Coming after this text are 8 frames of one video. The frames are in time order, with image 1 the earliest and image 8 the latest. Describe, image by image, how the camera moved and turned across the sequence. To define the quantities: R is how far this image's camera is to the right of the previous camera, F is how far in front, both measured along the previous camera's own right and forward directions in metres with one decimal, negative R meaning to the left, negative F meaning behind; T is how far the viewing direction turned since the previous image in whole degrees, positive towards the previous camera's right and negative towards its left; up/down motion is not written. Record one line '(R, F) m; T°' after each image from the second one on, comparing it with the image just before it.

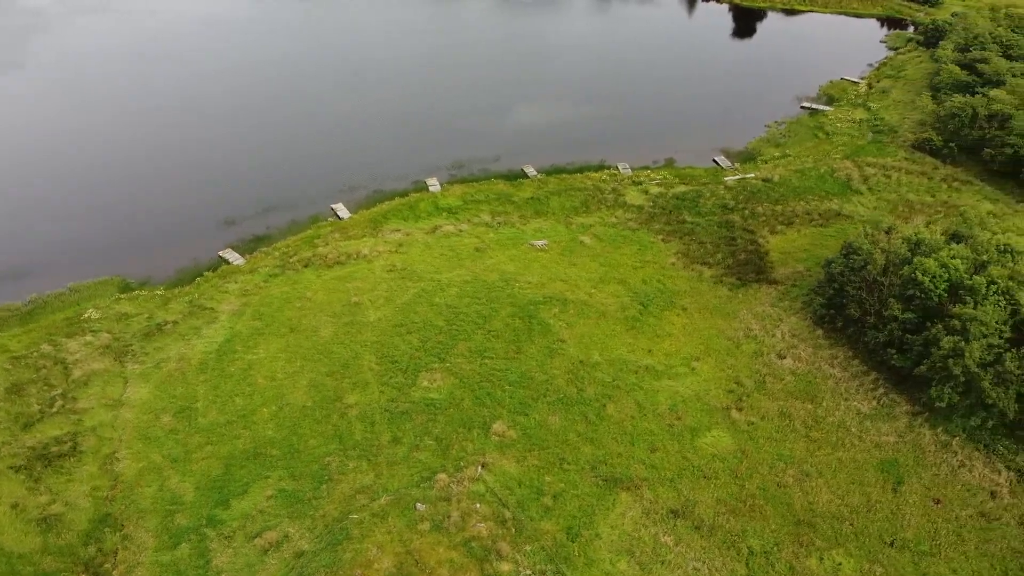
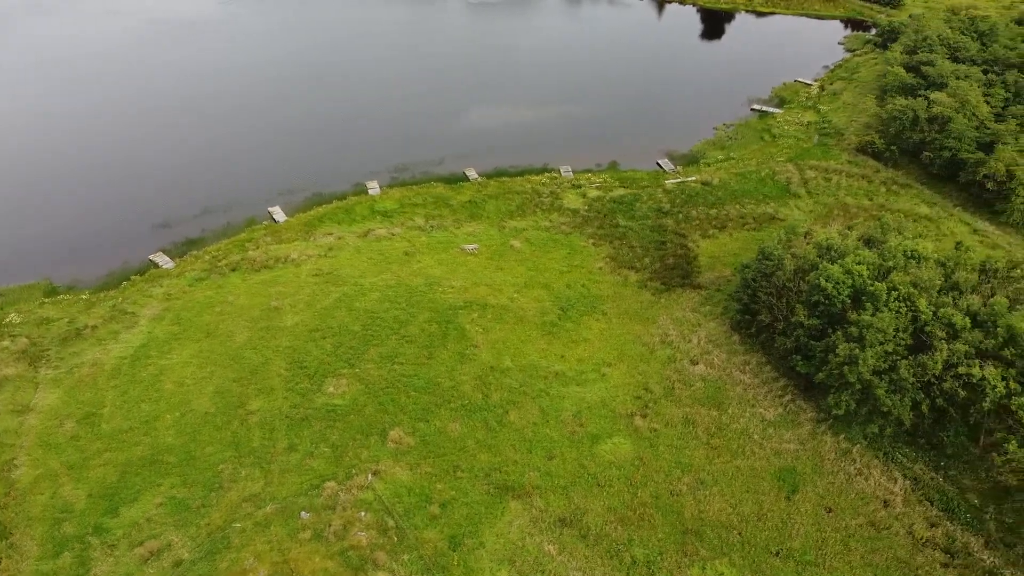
(+3.4, +0.2) m; 0°
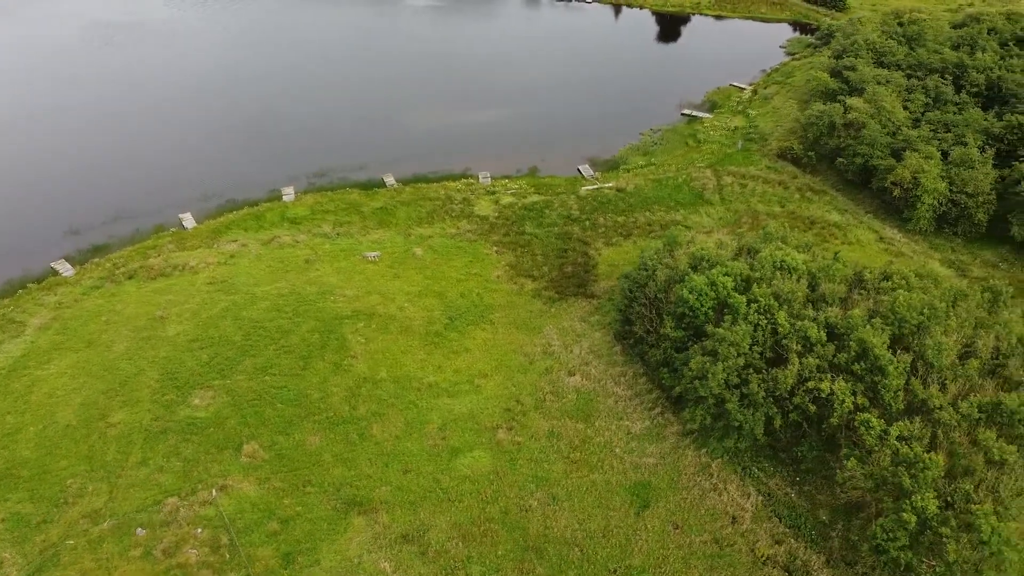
(+4.7, +0.4) m; 0°
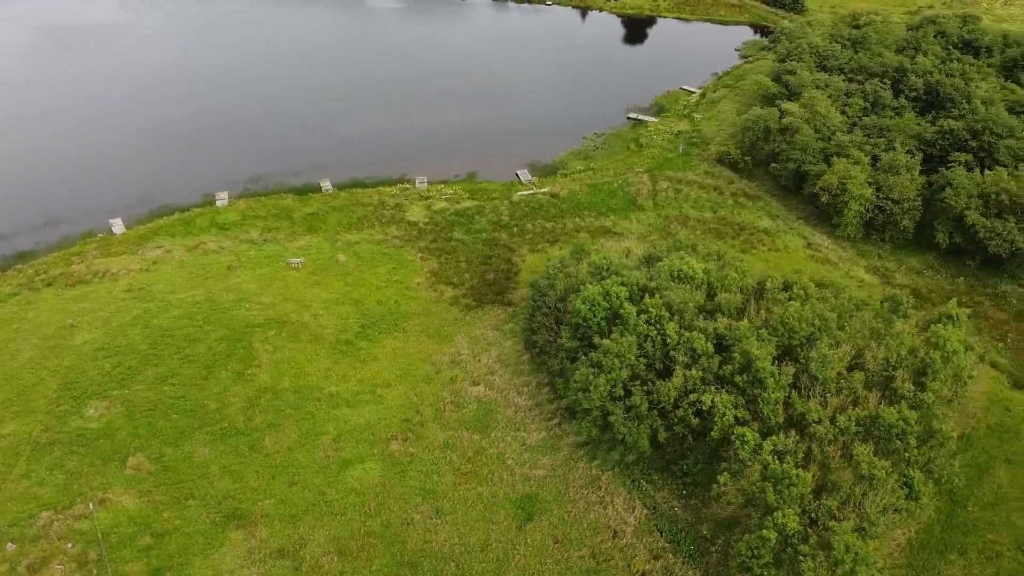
(+3.6, +0.3) m; 0°
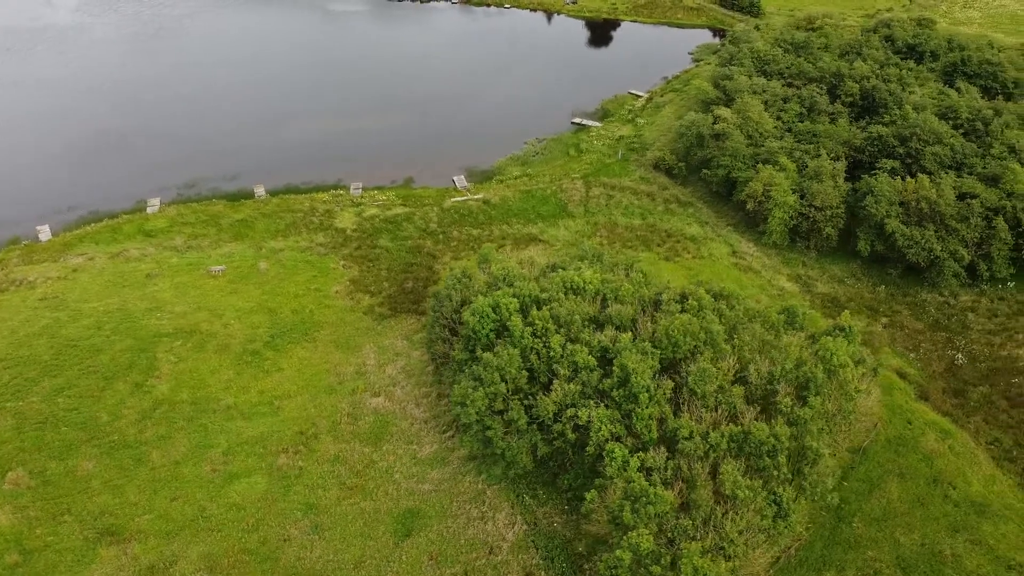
(+3.7, +0.4) m; 0°
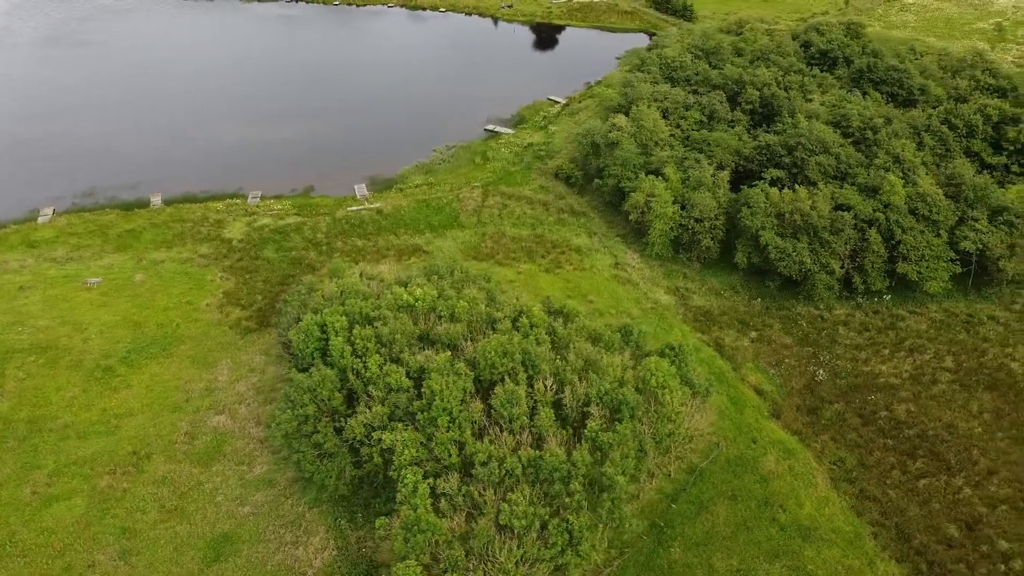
(+5.6, +0.6) m; 0°
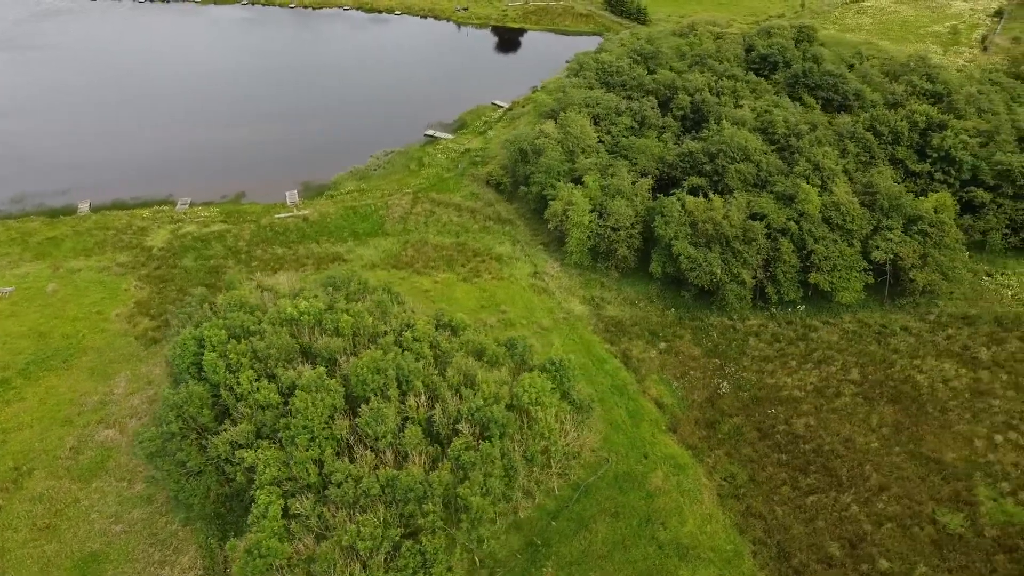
(+3.8, +0.5) m; 0°
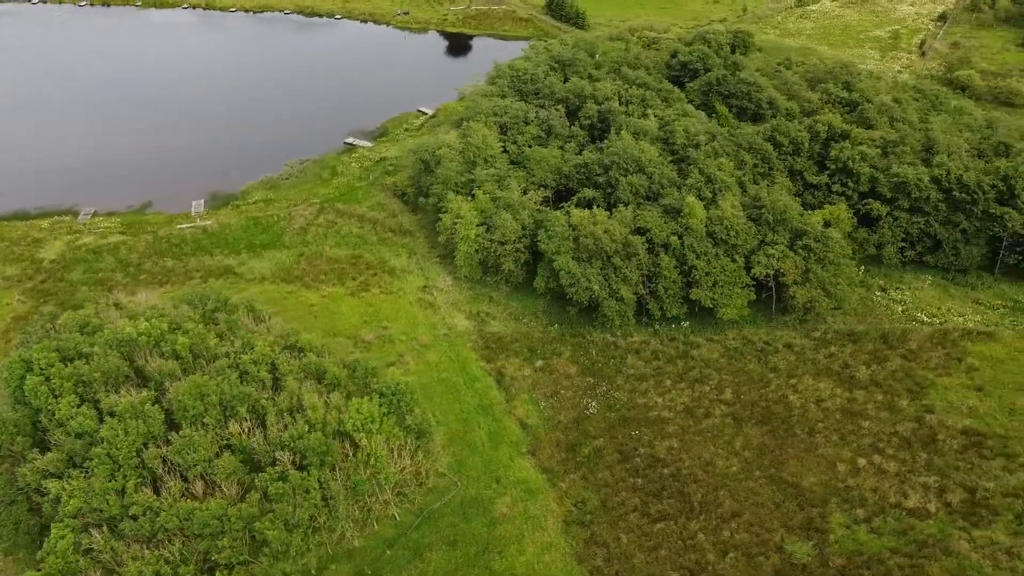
(+5.0, +0.8) m; 0°
